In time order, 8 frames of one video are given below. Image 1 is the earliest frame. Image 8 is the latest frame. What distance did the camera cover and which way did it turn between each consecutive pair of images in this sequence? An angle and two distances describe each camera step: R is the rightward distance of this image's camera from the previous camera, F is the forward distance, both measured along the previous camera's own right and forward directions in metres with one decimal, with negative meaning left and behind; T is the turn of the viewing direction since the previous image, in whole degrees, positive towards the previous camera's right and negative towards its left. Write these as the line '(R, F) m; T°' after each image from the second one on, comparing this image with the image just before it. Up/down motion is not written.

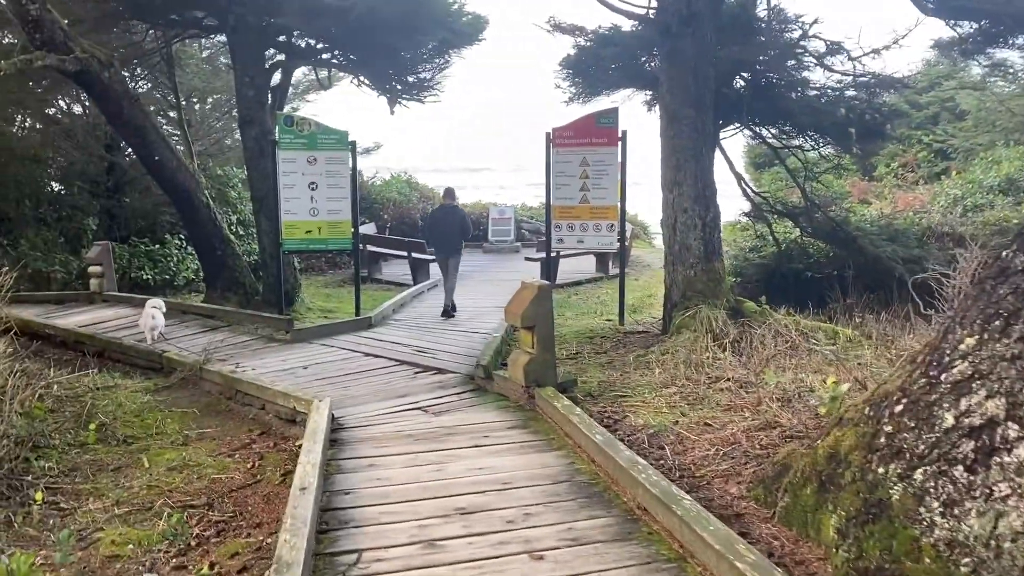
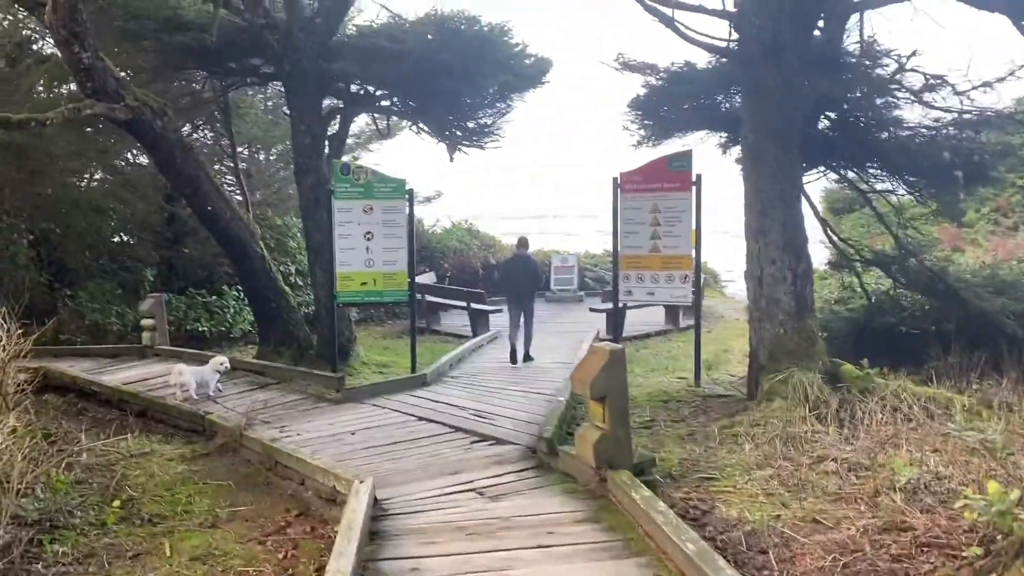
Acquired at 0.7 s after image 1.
(0.0, +0.6) m; -4°
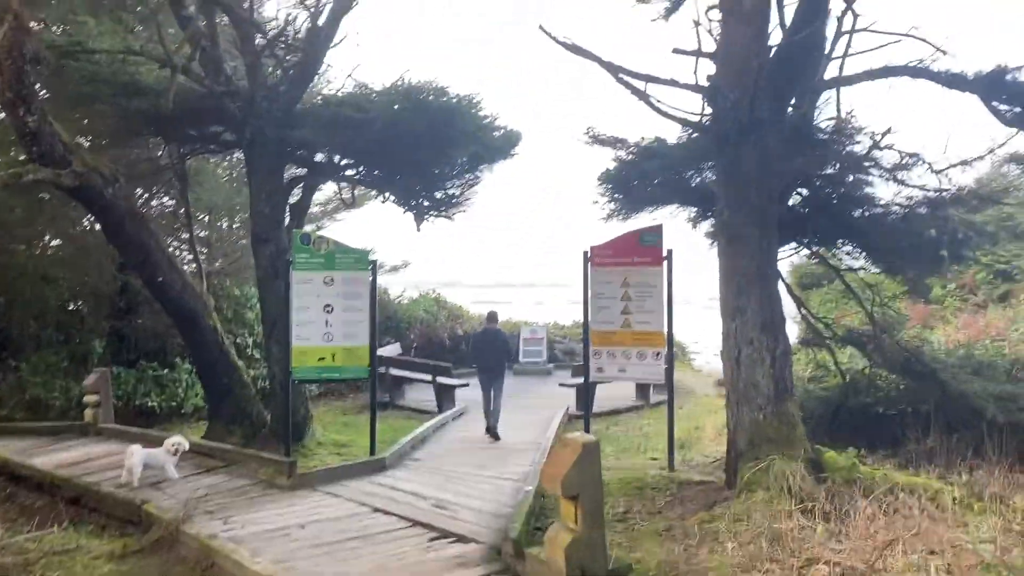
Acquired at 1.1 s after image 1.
(0.0, +0.4) m; +2°
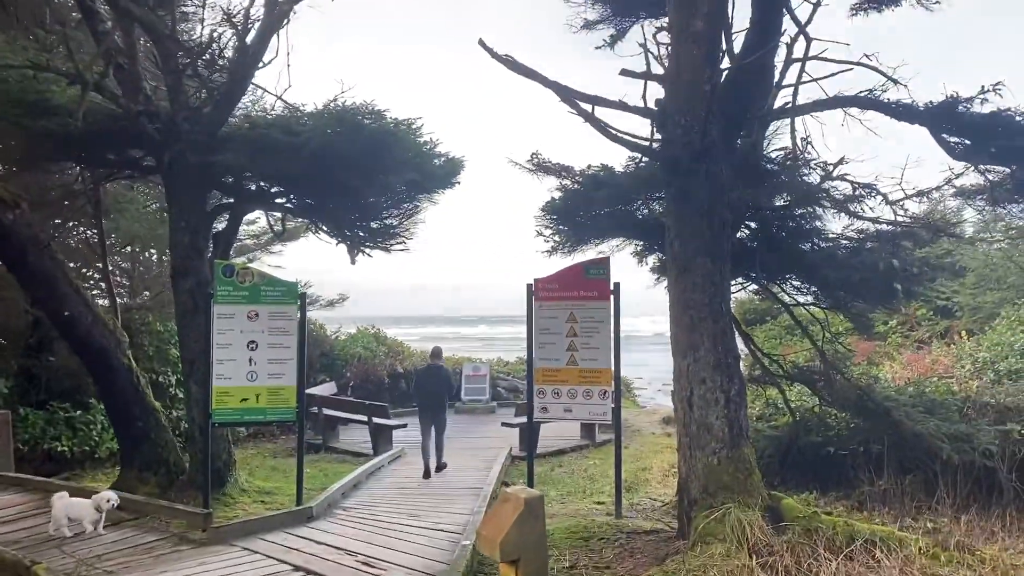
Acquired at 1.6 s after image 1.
(+0.1, +0.5) m; +4°
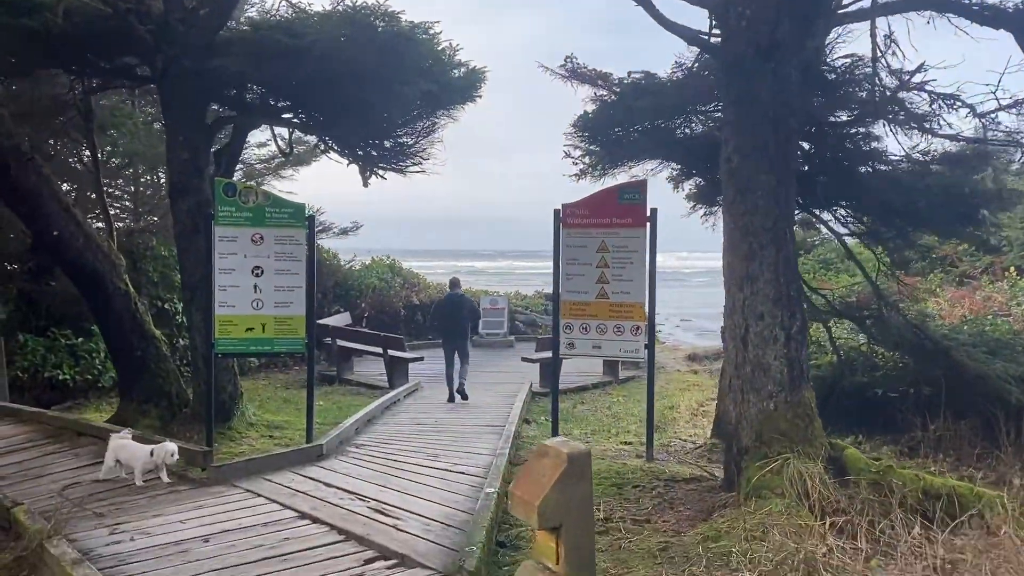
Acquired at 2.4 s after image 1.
(-0.1, +0.7) m; -1°
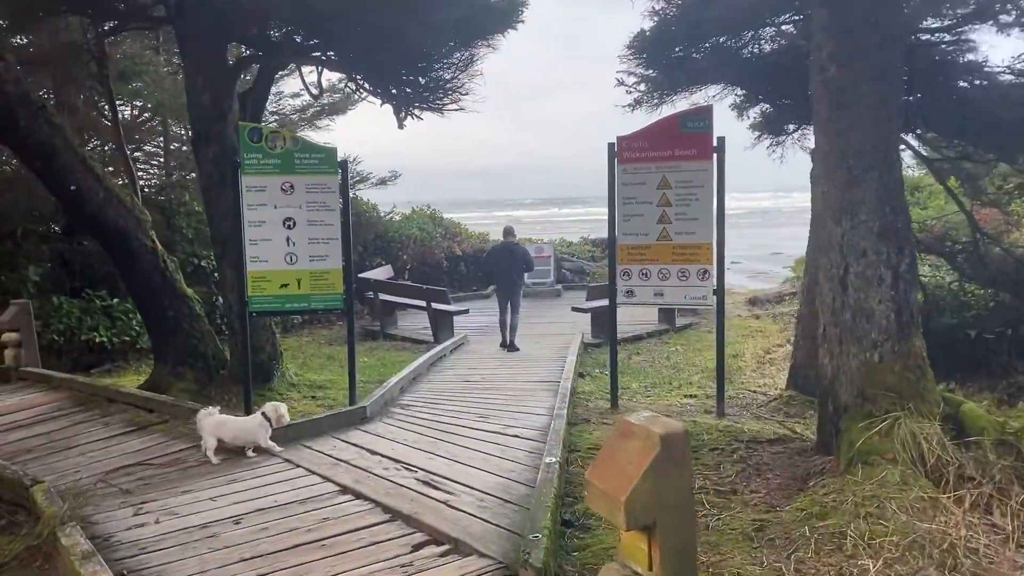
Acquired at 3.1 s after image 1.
(-0.1, +0.7) m; -3°
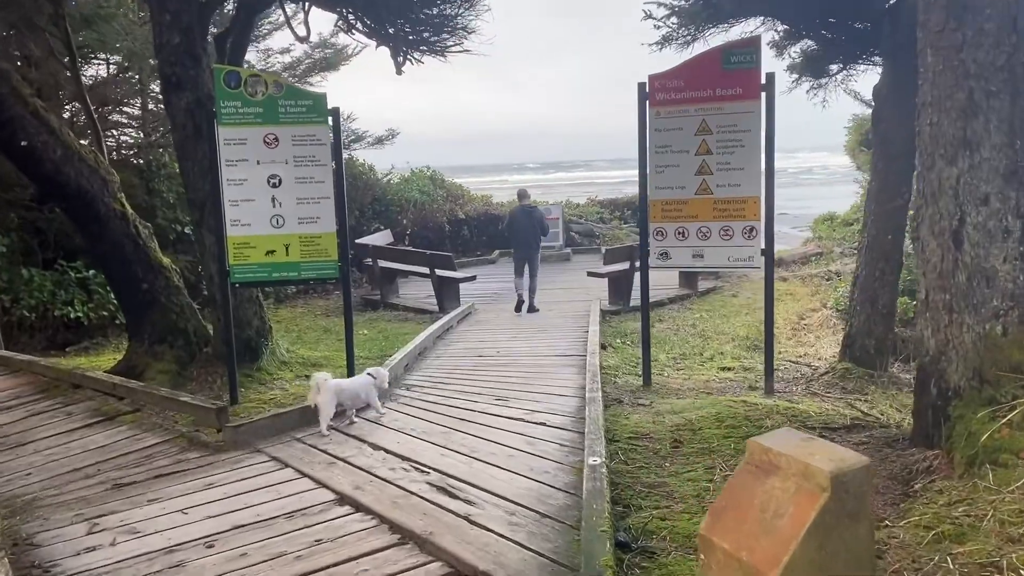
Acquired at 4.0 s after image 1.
(-0.1, +0.9) m; 0°
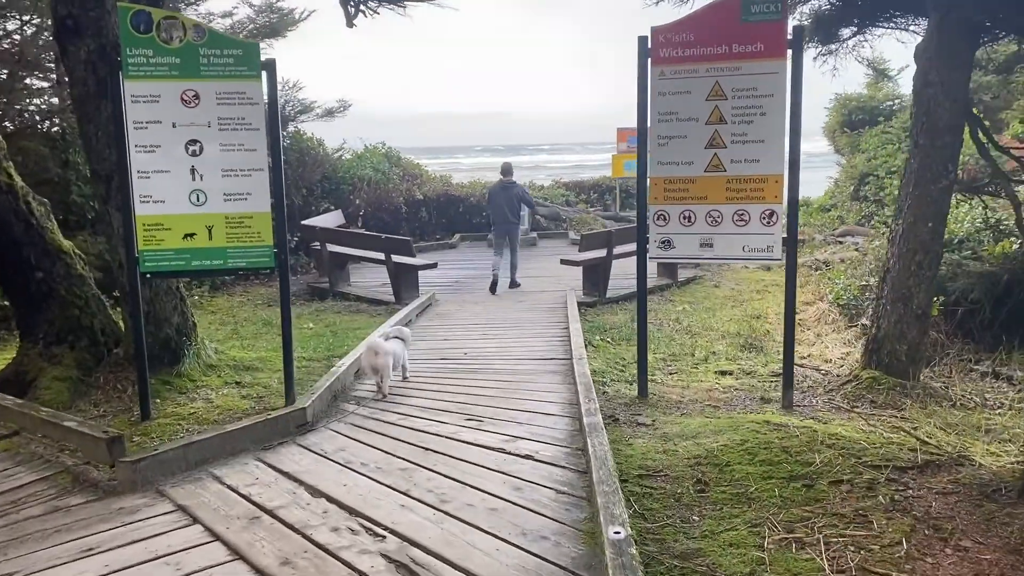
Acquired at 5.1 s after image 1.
(-0.1, +1.1) m; +3°
